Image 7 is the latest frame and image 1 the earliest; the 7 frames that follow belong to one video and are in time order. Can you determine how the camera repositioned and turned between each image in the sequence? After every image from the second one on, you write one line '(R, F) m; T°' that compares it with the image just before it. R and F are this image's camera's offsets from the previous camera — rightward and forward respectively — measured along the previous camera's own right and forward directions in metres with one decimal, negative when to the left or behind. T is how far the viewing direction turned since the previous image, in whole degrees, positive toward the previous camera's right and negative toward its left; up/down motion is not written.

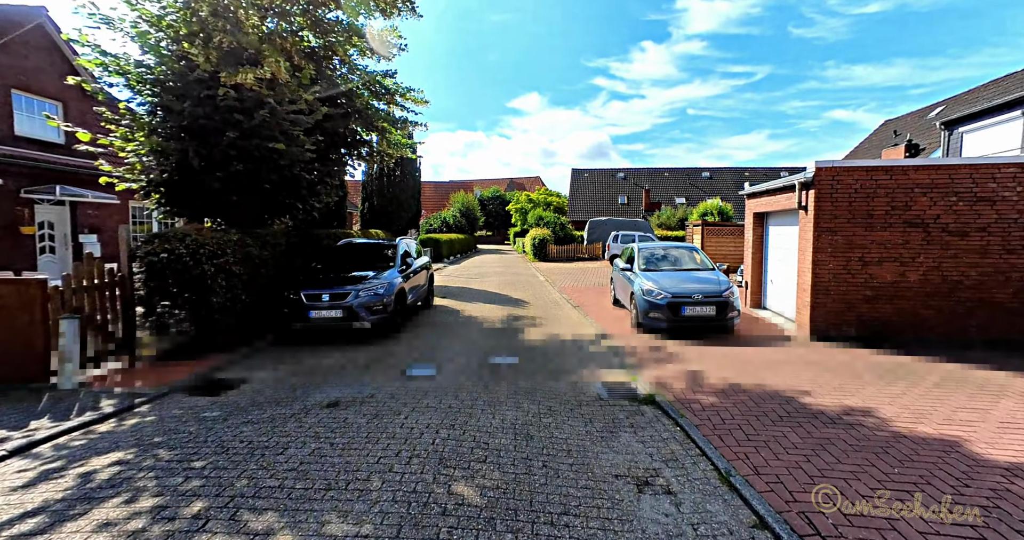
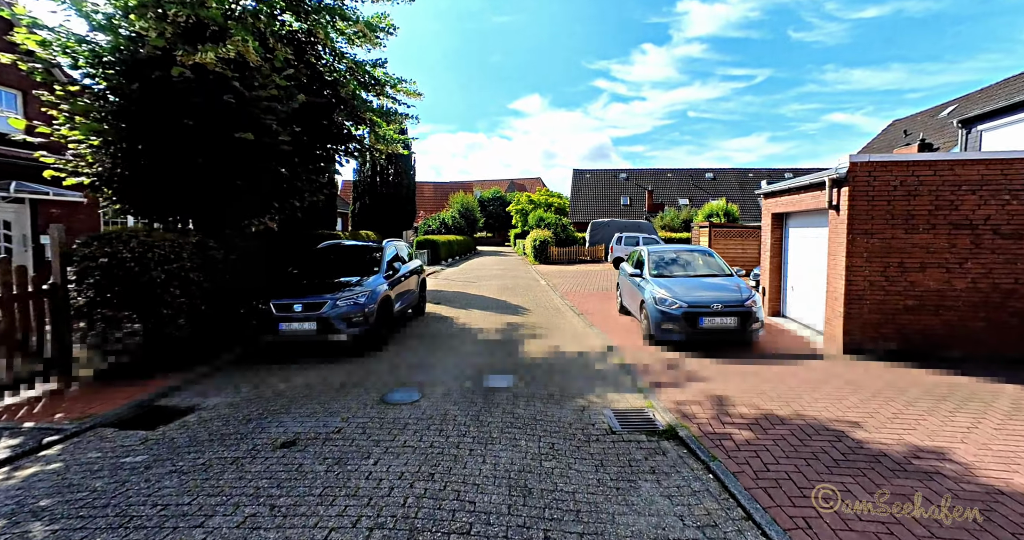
(0.0, +0.8) m; 0°
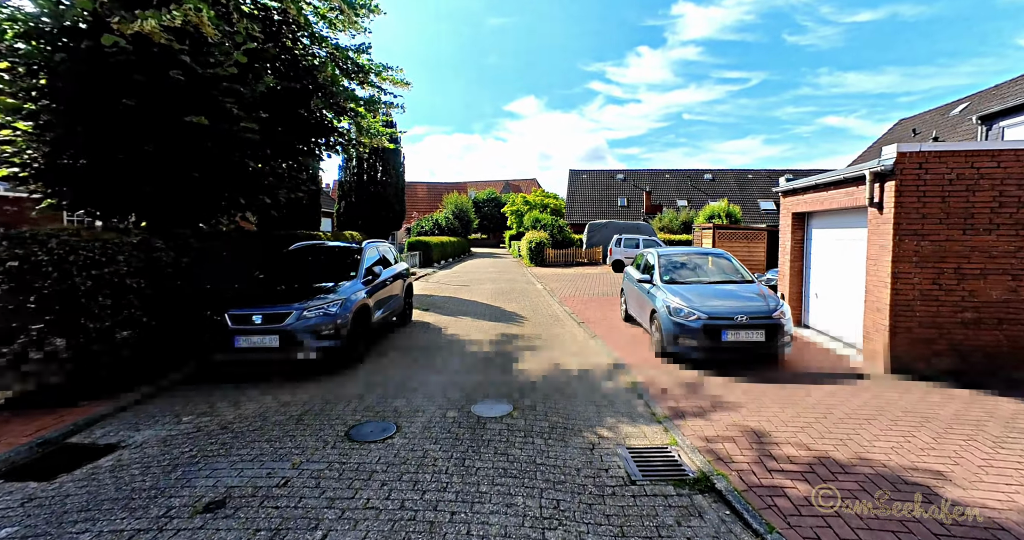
(0.0, +0.8) m; +1°
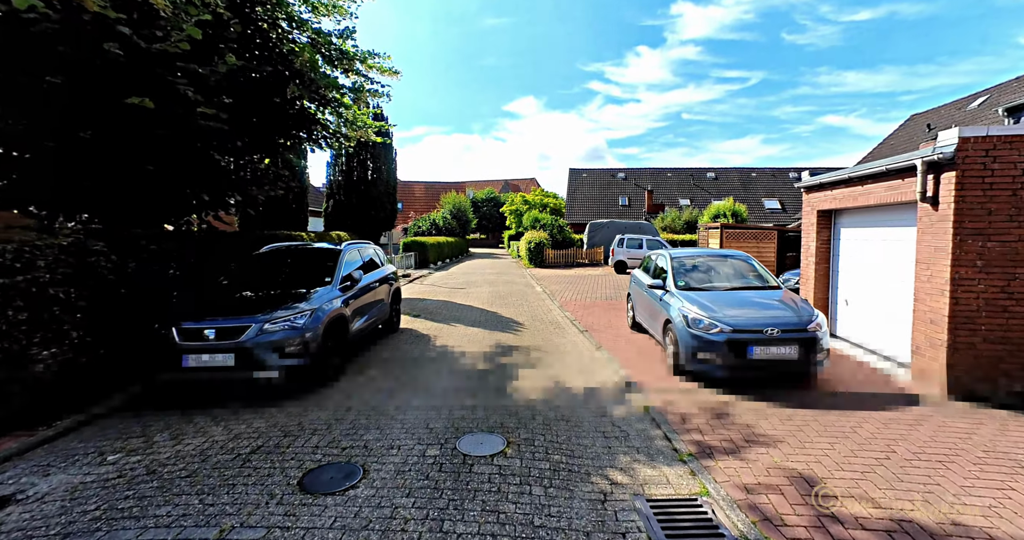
(+0.1, +0.7) m; 0°
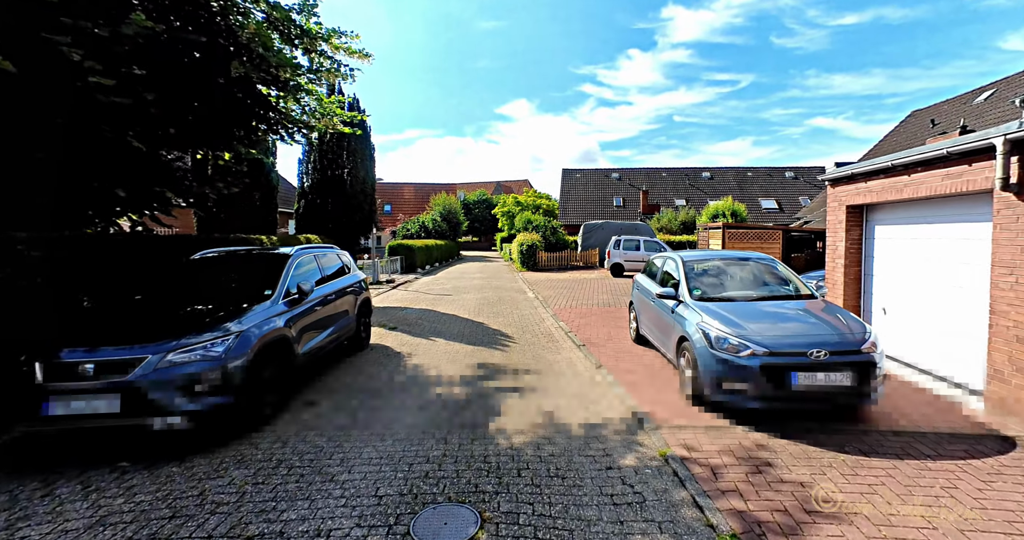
(+0.1, +1.0) m; +1°
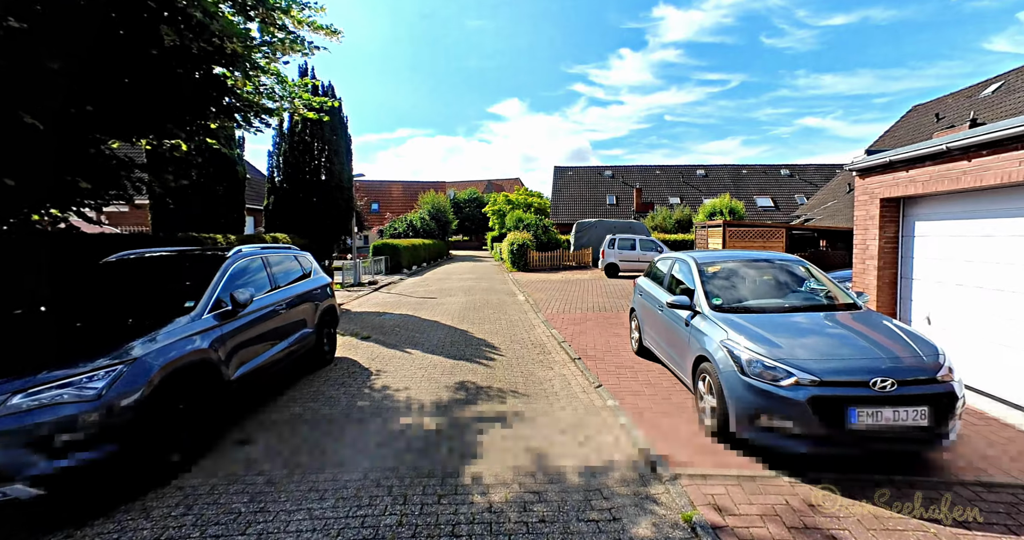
(+0.1, +0.9) m; +1°
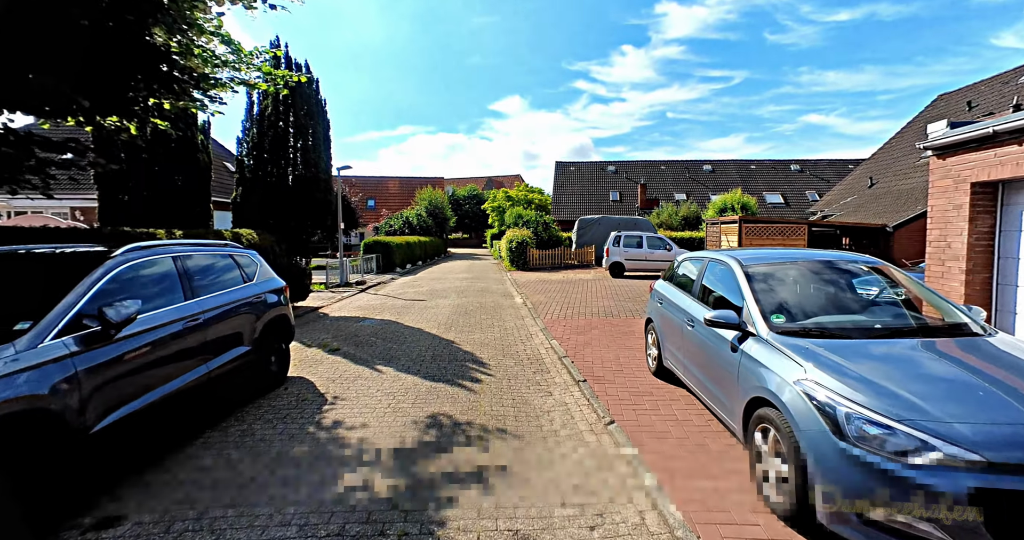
(+0.1, +1.1) m; 0°
